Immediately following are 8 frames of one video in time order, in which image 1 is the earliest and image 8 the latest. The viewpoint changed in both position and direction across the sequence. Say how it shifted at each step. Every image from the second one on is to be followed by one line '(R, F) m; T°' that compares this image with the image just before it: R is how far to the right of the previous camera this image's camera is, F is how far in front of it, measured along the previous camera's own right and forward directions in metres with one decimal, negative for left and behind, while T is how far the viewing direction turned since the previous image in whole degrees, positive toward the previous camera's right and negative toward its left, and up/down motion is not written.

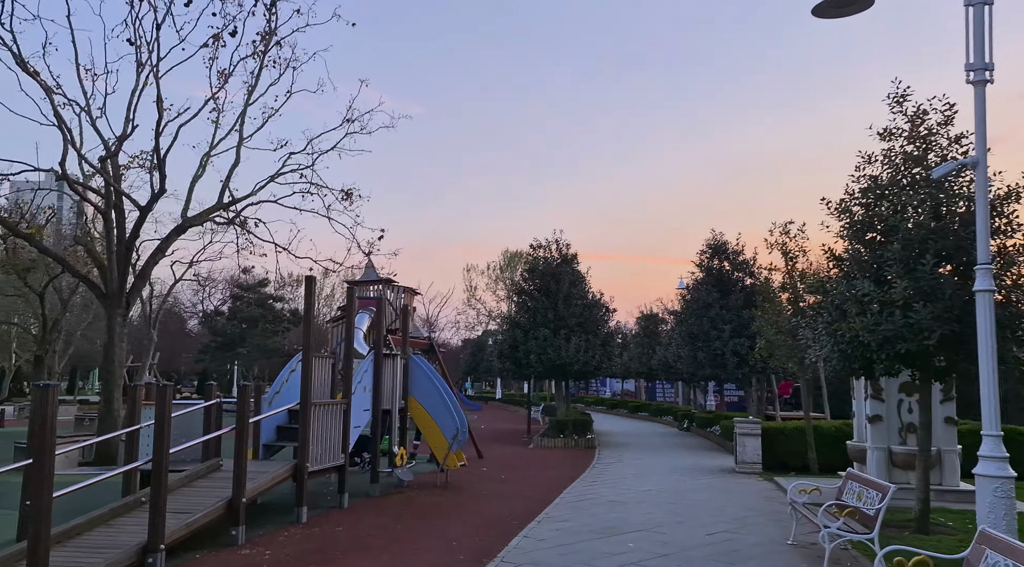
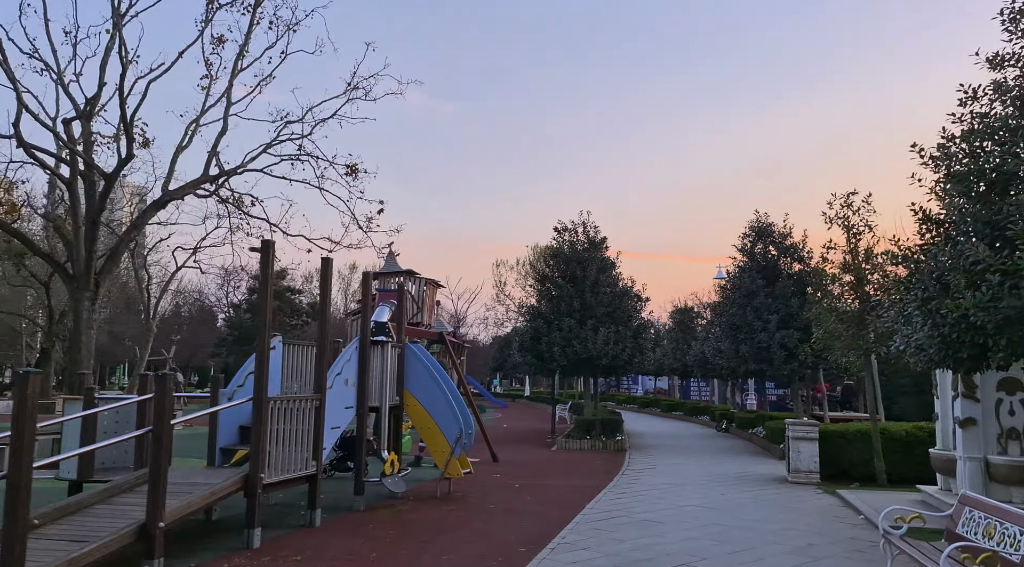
(+0.2, +2.1) m; -2°
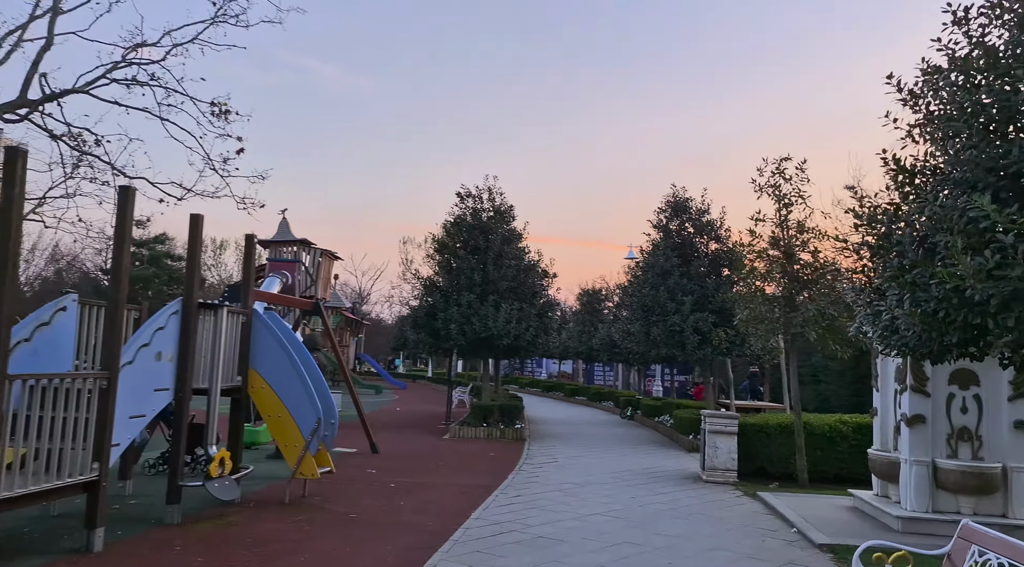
(+0.3, +2.0) m; +6°
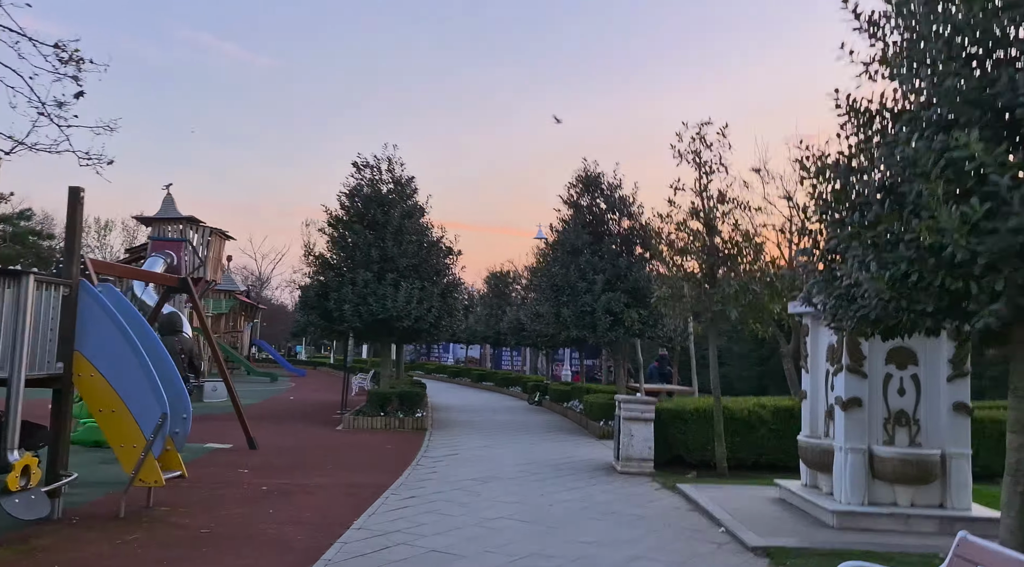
(+0.2, +1.3) m; +6°
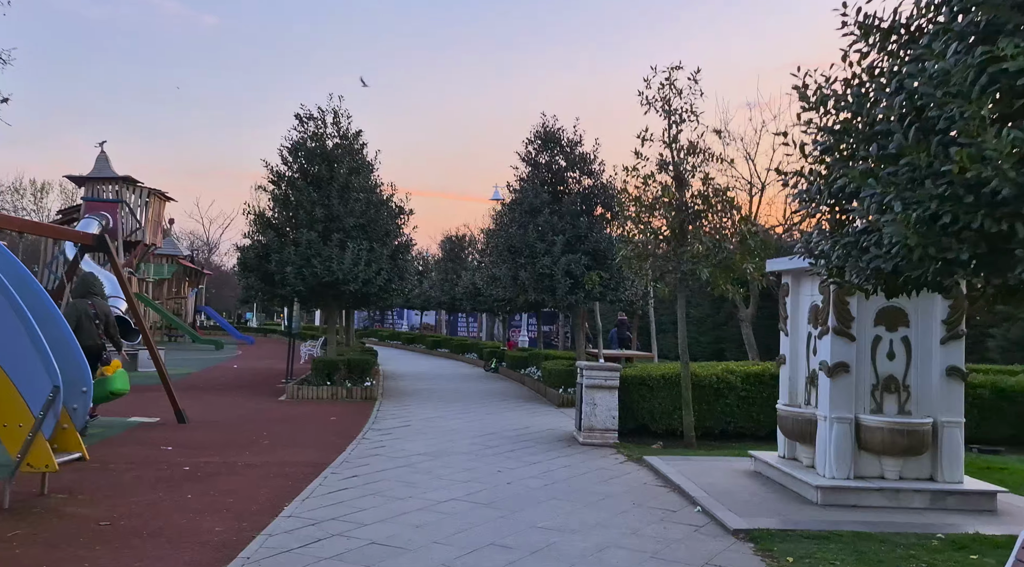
(0.0, +0.9) m; +3°
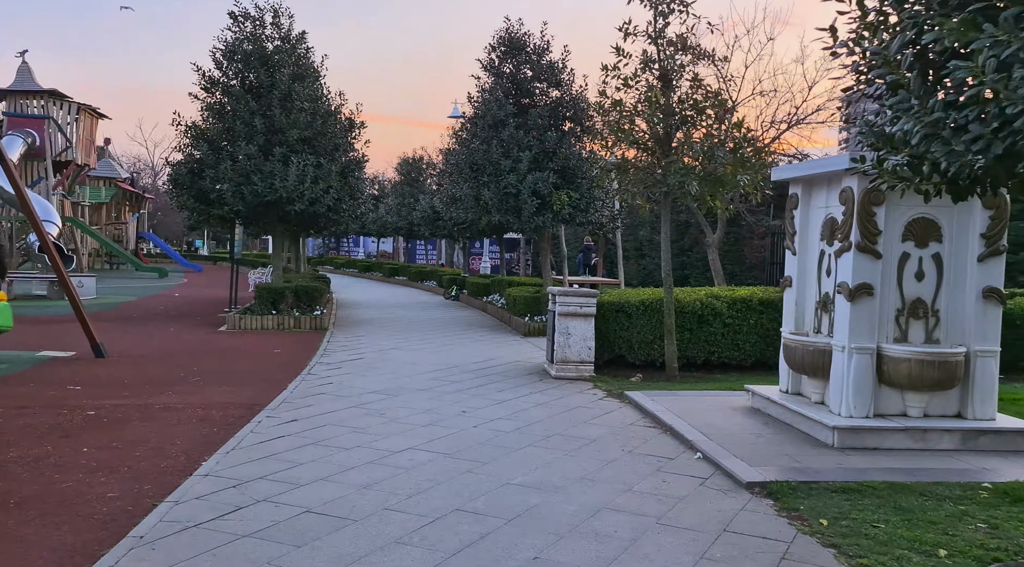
(-0.1, +1.3) m; +3°
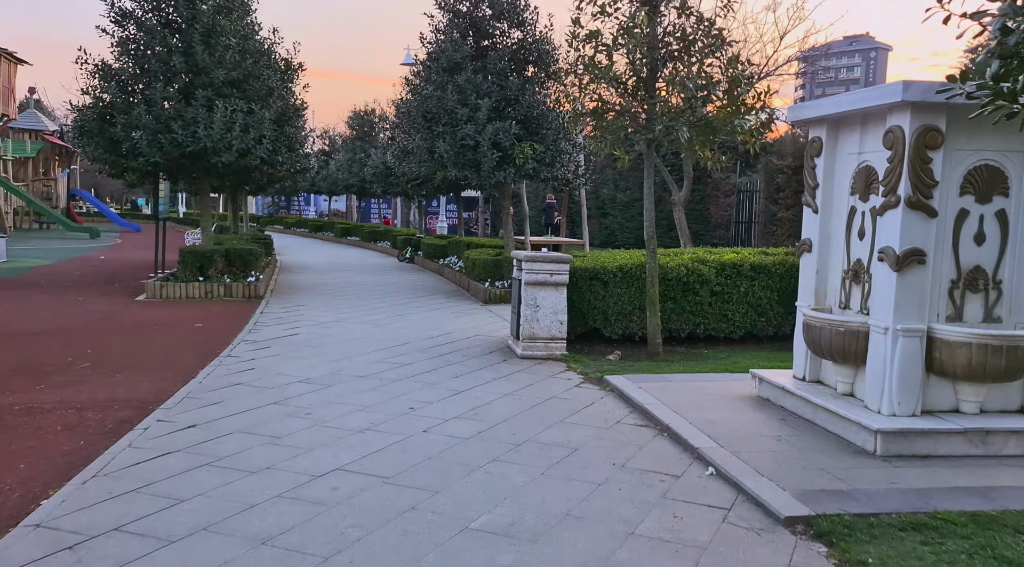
(0.0, +1.5) m; +3°
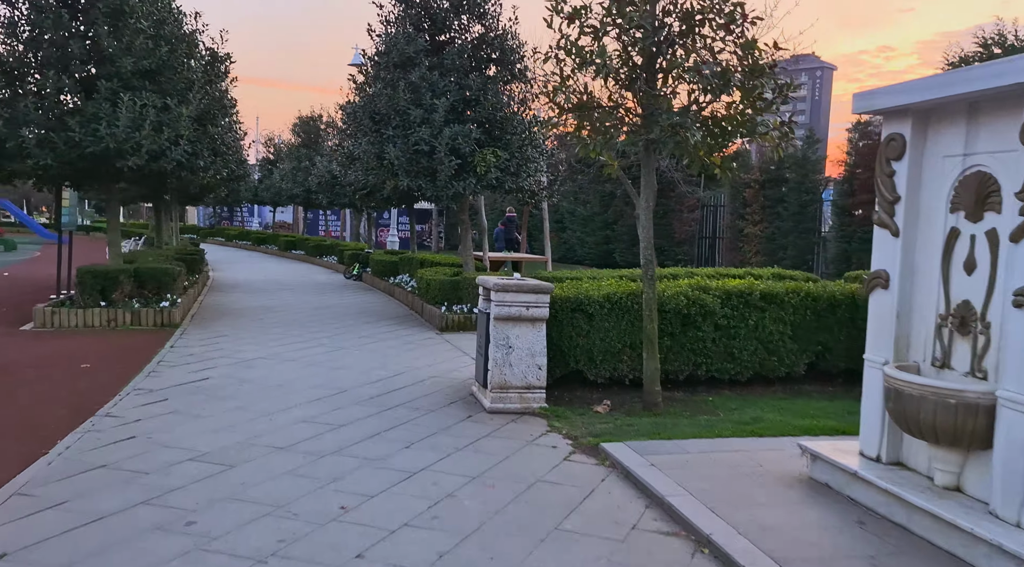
(-0.1, +1.8) m; +3°
